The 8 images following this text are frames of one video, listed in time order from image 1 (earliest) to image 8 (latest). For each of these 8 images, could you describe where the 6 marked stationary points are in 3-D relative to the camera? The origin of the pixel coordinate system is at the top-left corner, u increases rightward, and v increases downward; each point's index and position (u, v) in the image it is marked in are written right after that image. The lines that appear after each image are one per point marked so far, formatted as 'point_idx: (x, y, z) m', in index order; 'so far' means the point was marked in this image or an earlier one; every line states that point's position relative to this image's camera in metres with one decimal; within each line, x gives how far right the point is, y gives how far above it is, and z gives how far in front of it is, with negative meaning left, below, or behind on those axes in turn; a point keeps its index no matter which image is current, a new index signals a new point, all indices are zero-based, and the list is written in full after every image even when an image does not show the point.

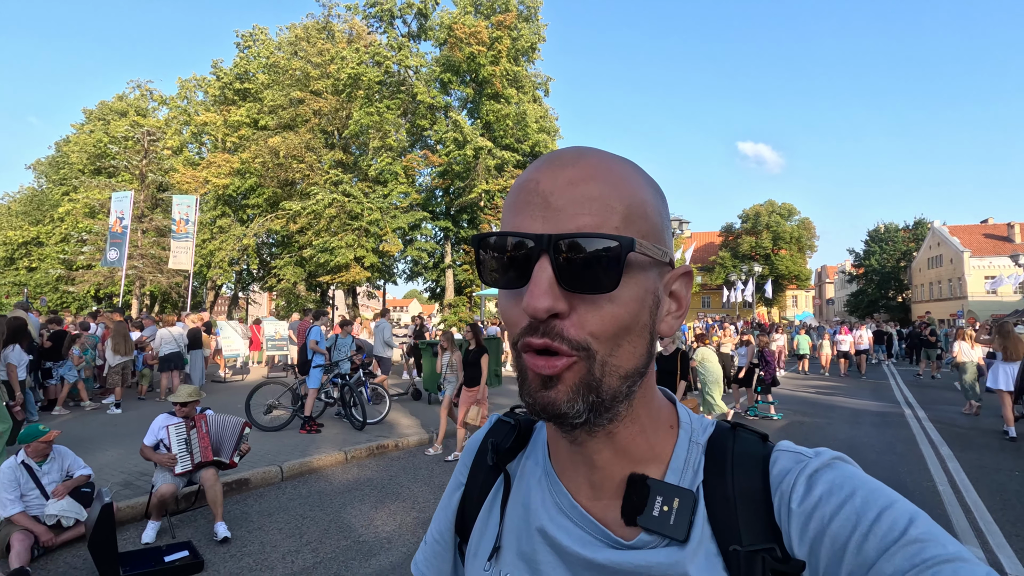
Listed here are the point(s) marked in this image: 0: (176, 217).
0: (-11.2, +2.4, +18.0) m
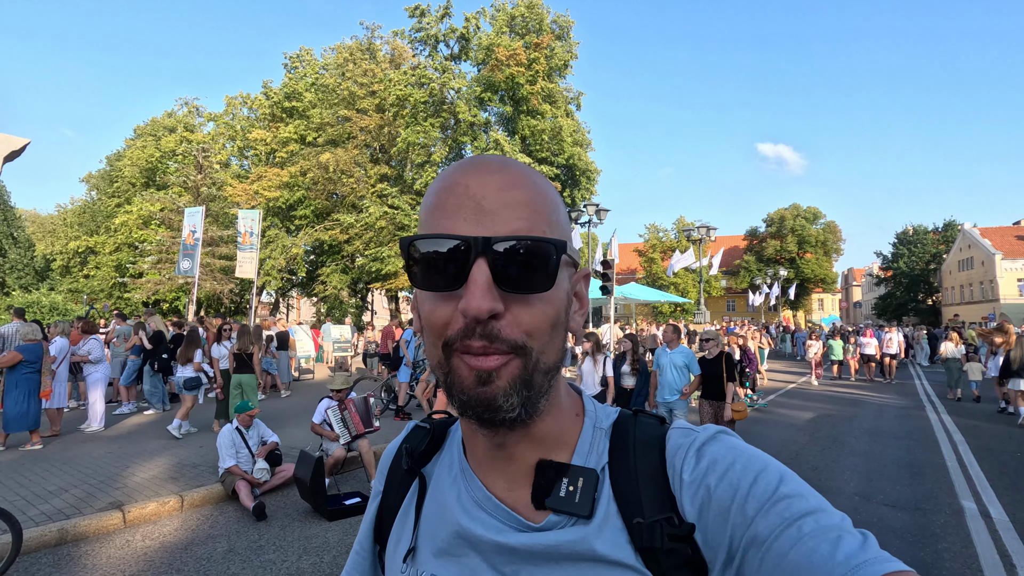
0: (-9.8, +2.1, +19.6) m
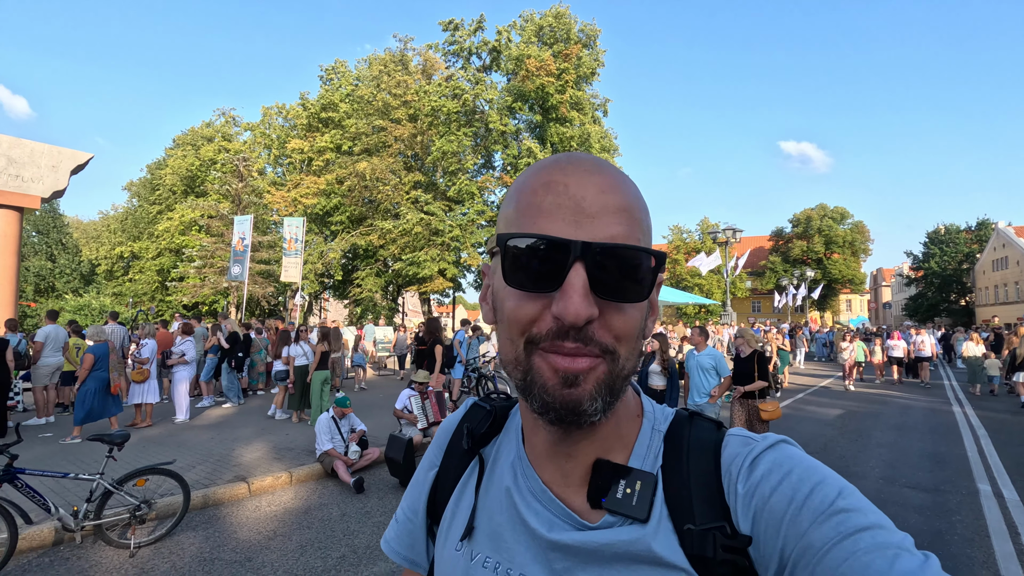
0: (-8.6, +2.0, +20.7) m
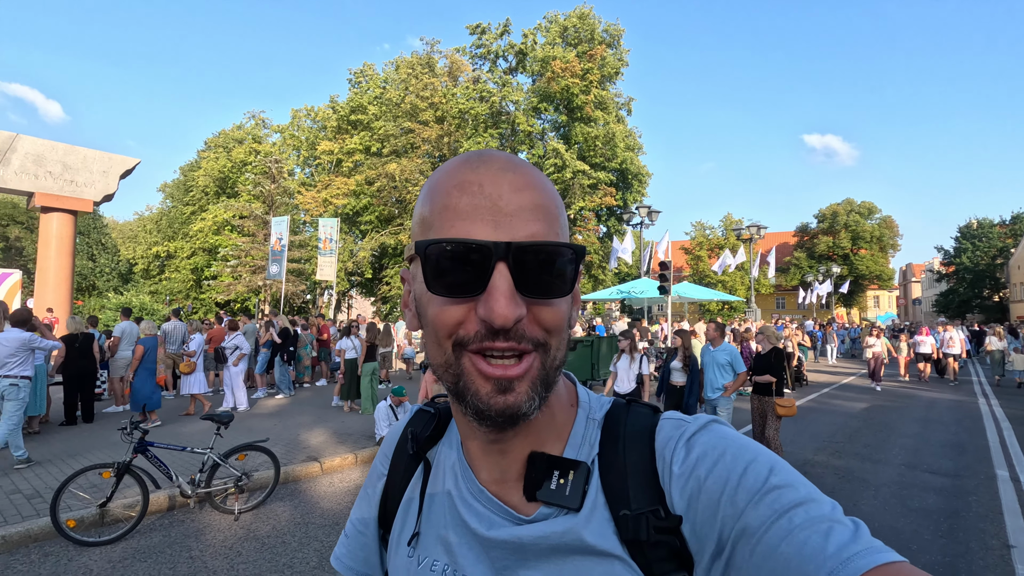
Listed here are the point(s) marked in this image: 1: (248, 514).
0: (-7.6, +2.1, +21.5) m
1: (-2.4, -2.1, +5.0) m
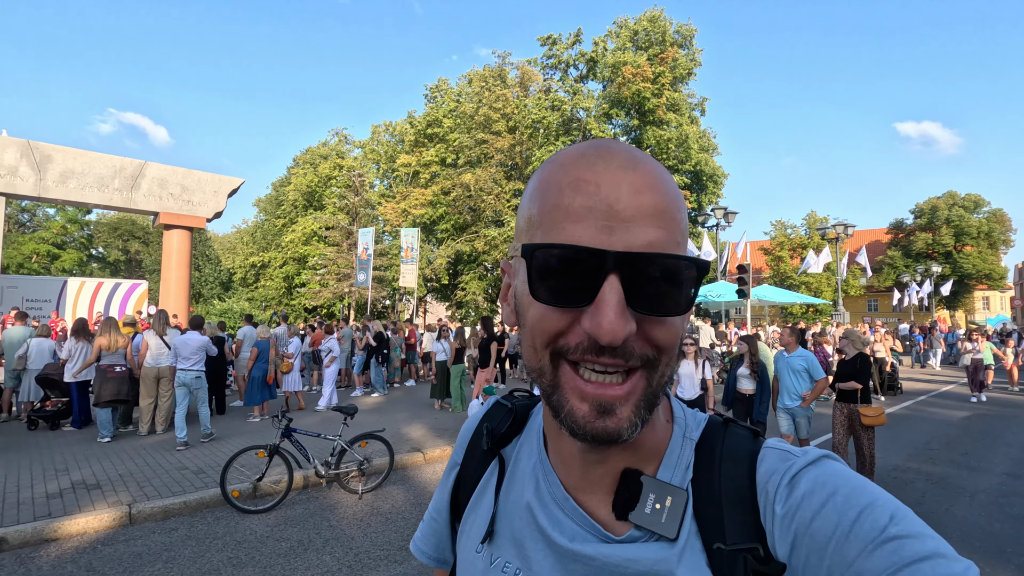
0: (-4.6, +1.8, +22.8) m
1: (-1.5, -2.2, +5.7) m
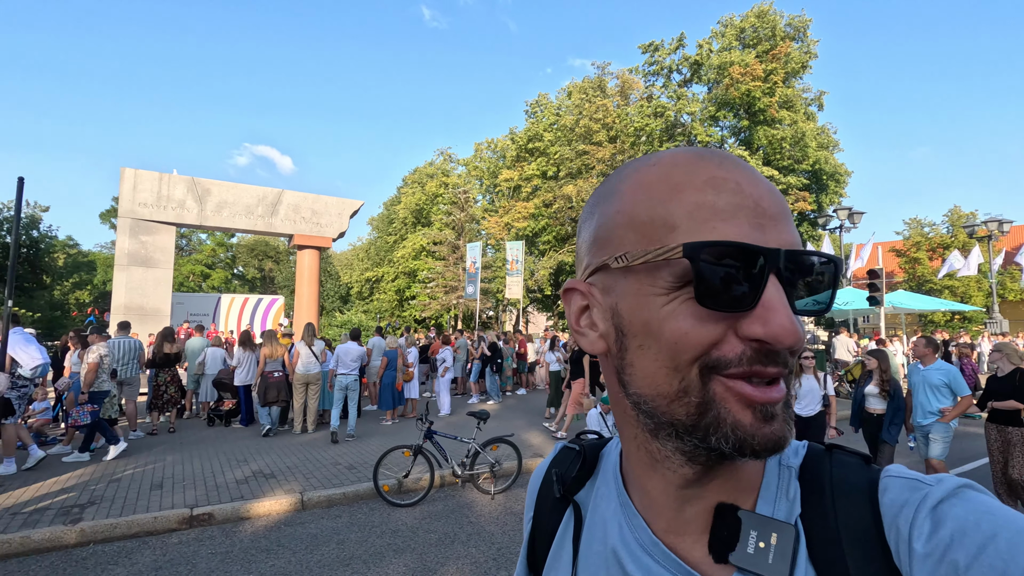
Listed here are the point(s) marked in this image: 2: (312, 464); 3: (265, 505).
0: (-0.1, +1.3, +23.5) m
1: (-0.2, -2.4, +6.1) m
2: (-2.6, -2.4, +7.2) m
3: (-2.6, -2.3, +5.7) m
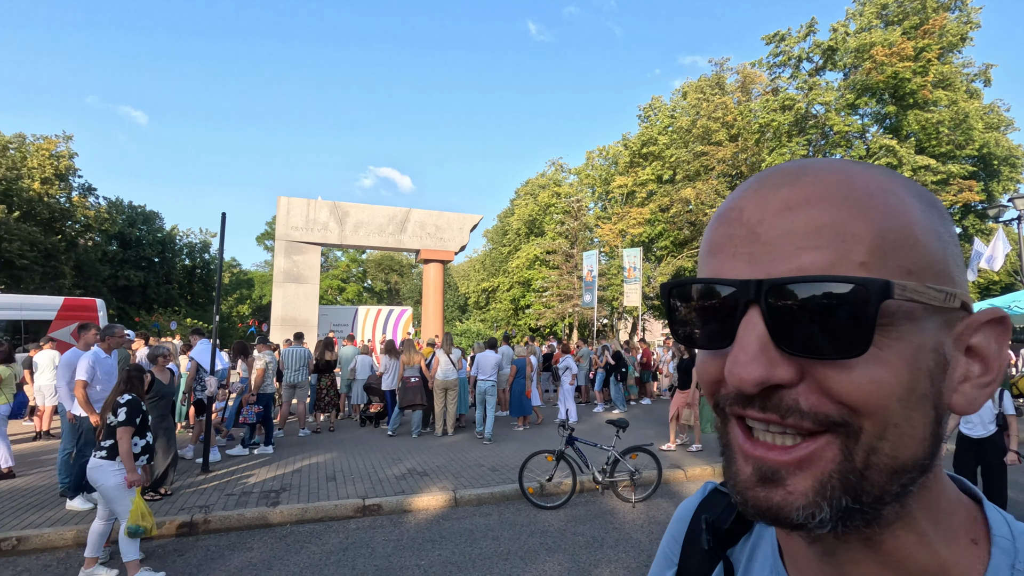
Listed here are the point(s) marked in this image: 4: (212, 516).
0: (+5.0, +1.0, +23.2) m
1: (+1.4, -2.5, +6.1) m
2: (-0.8, -2.5, +7.7) m
3: (-1.0, -2.5, +6.3) m
4: (-3.2, -2.5, +5.8) m
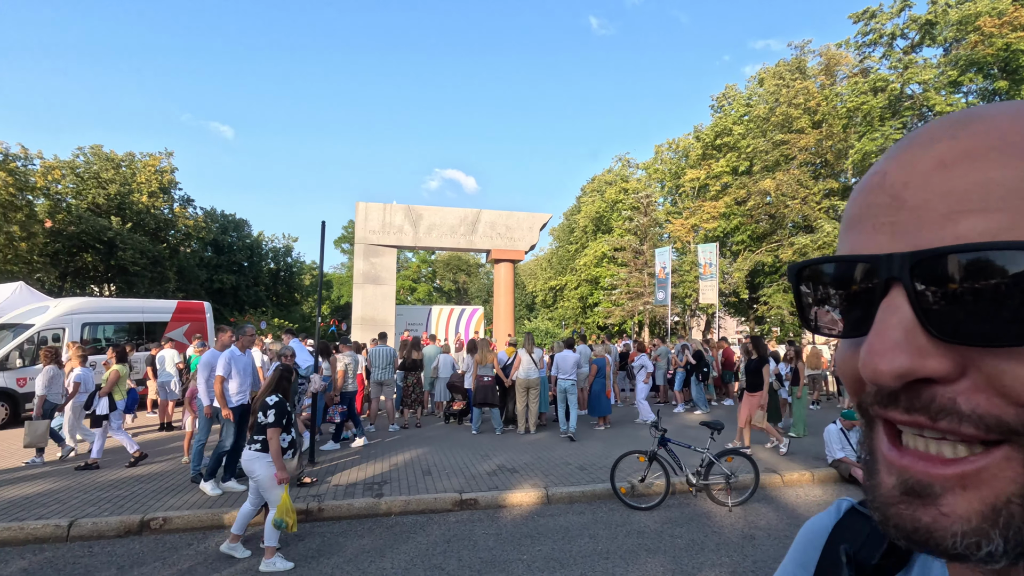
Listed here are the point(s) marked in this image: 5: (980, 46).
0: (+8.0, +1.1, +22.5) m
1: (+2.5, -2.4, +5.9) m
2: (+0.5, -2.5, +7.8) m
3: (0.0, -2.5, +6.4) m
4: (-2.2, -2.5, +6.2) m
5: (+16.1, +8.4, +18.4) m
